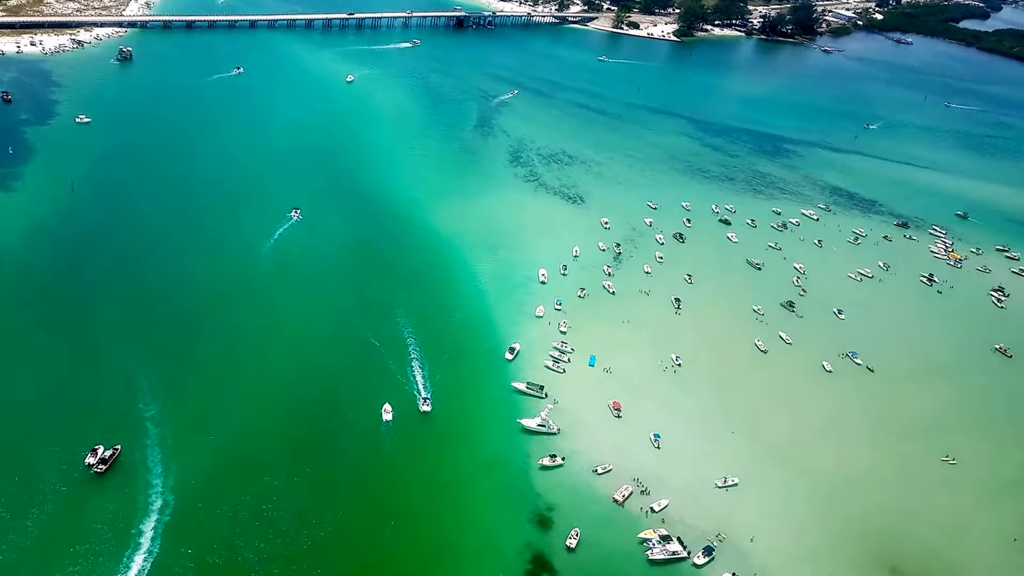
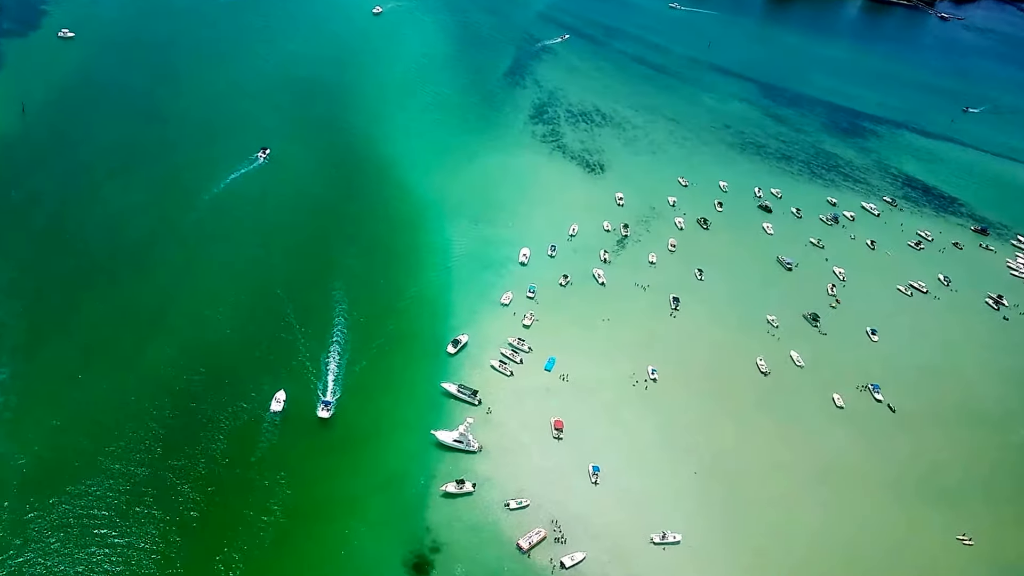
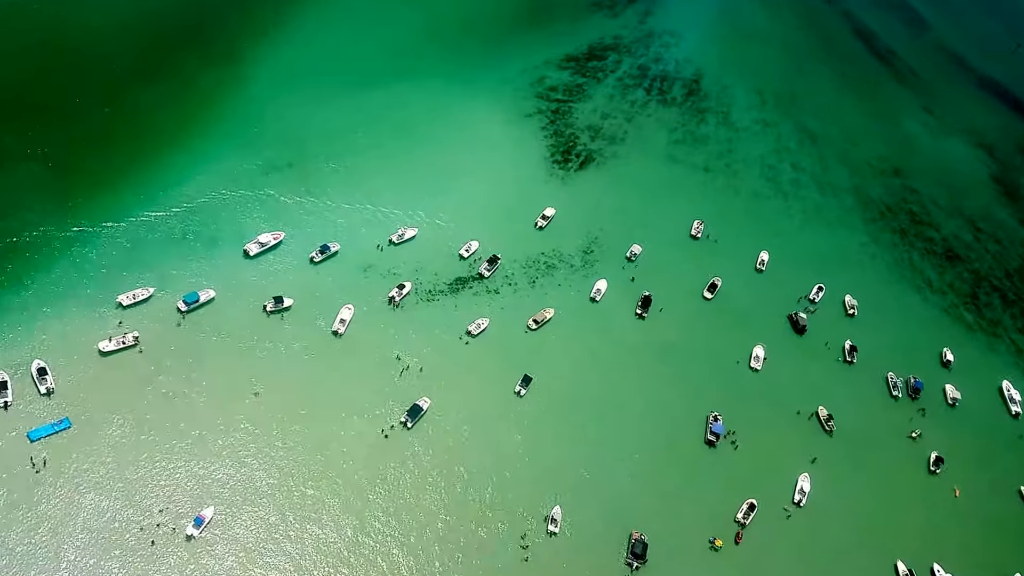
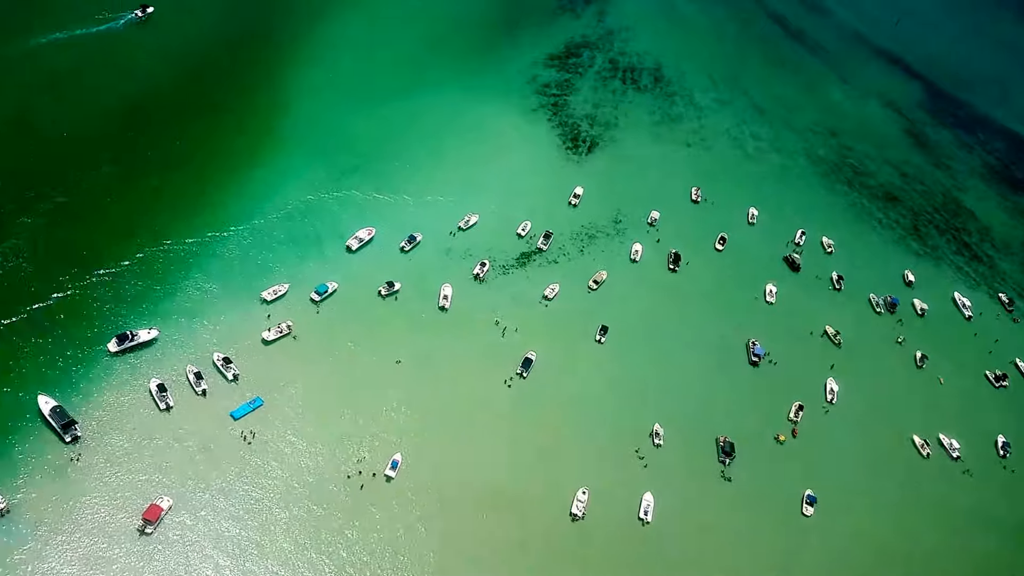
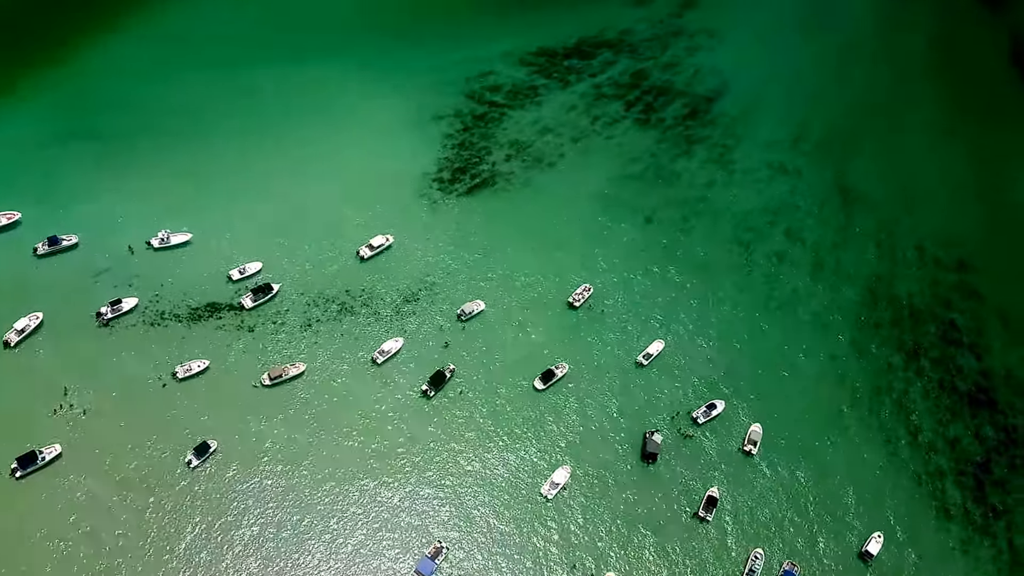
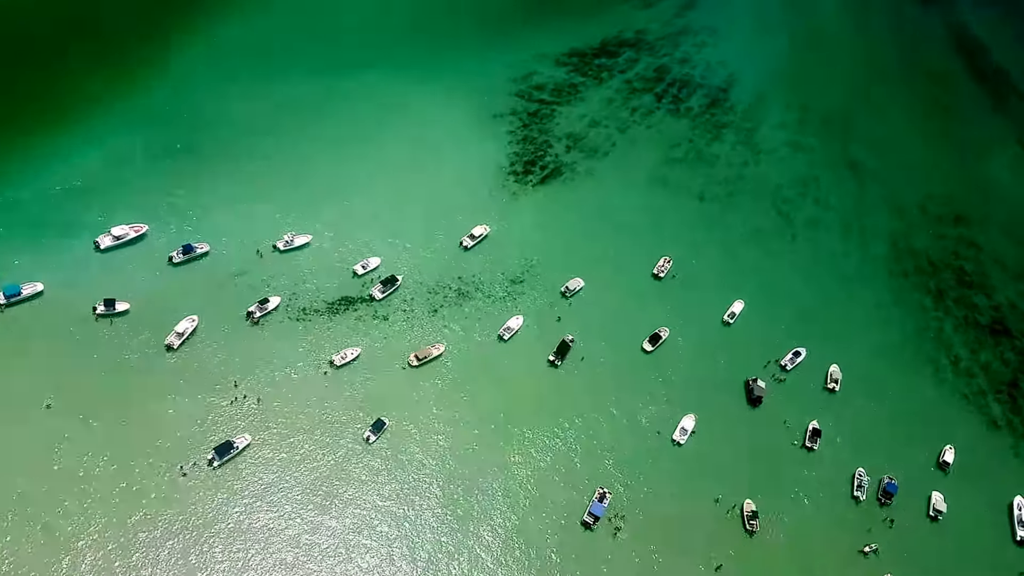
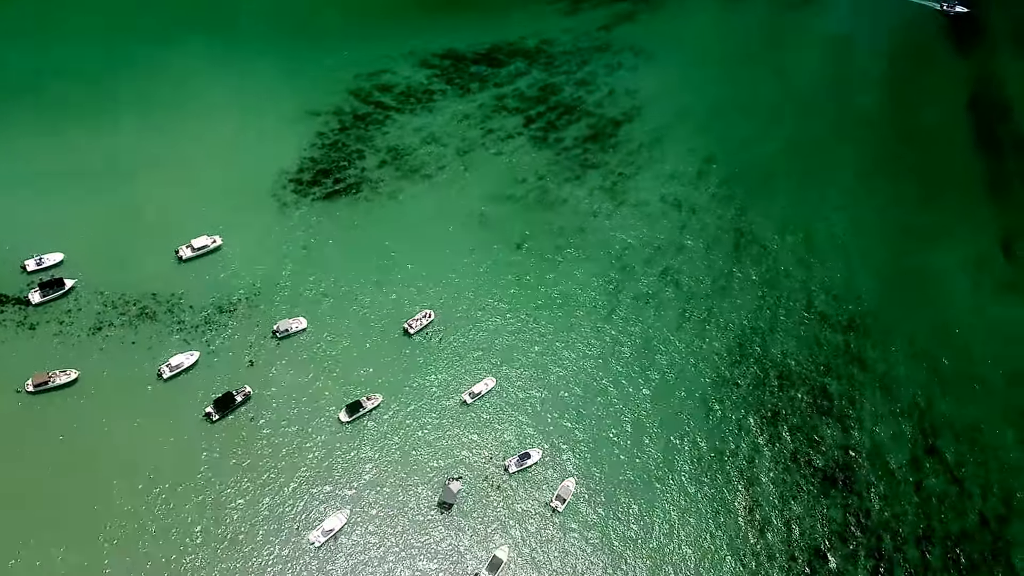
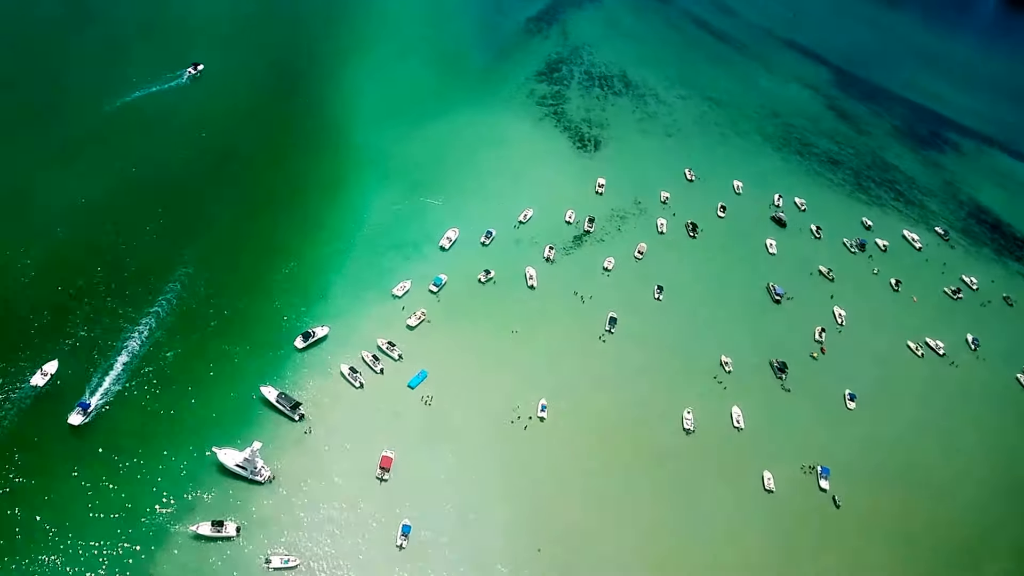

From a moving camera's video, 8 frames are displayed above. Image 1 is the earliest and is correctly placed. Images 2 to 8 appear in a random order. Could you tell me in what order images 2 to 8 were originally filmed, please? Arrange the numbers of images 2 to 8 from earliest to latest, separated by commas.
2, 8, 4, 3, 6, 5, 7
